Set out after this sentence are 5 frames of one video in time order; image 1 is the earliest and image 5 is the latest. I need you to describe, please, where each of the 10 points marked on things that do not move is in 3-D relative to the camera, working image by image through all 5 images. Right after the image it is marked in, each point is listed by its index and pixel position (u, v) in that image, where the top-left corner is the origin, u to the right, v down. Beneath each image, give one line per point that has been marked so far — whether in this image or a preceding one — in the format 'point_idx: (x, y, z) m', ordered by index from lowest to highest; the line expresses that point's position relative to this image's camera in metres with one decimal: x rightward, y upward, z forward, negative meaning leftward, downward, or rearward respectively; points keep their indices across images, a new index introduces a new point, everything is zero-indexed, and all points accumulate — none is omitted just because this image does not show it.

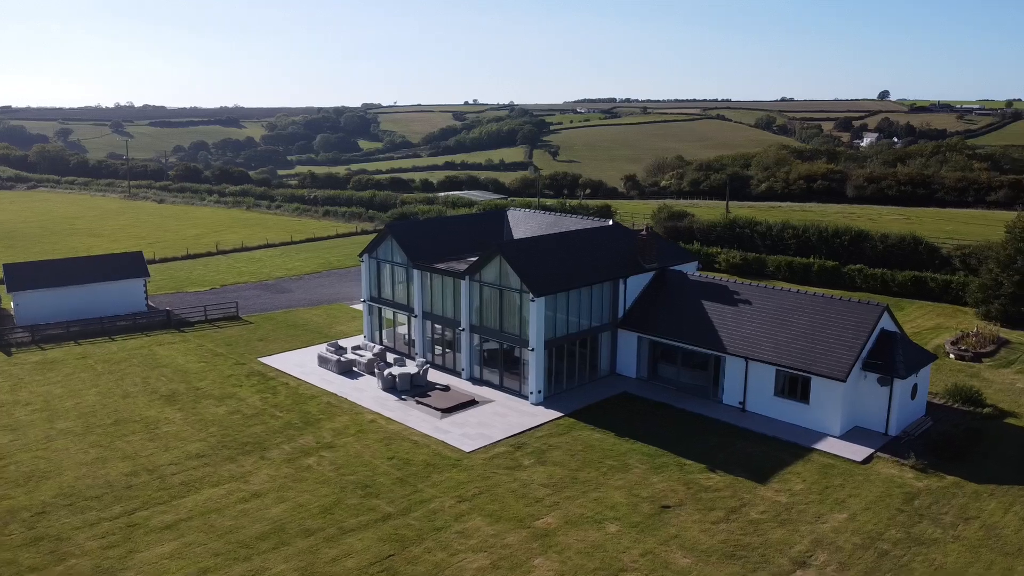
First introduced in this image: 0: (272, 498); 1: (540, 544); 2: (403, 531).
0: (-5.8, -5.2, +19.9) m
1: (+0.7, -5.7, +18.0) m
2: (-2.4, -5.5, +18.5) m
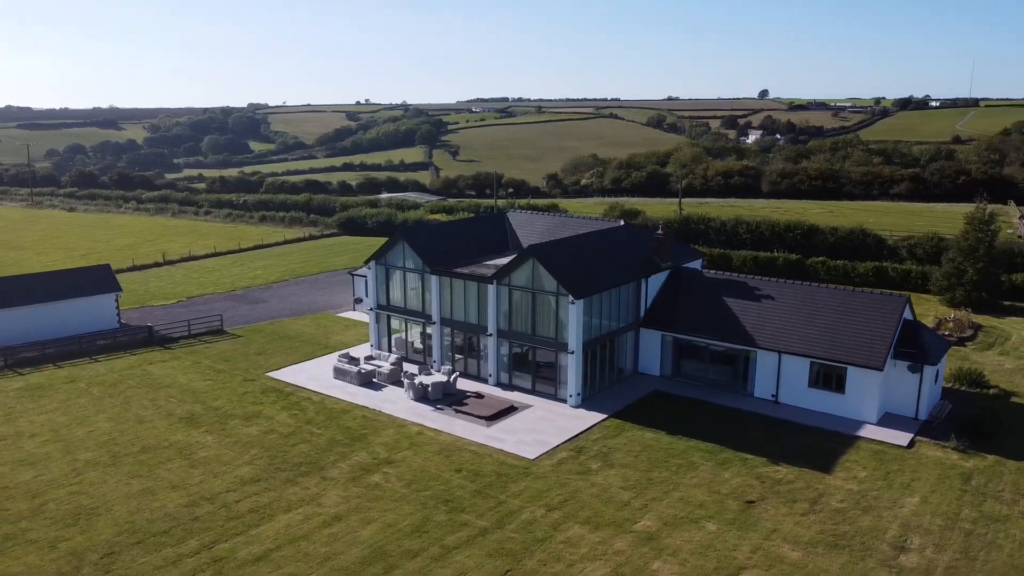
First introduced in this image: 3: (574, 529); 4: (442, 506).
0: (-3.6, -5.4, +19.0) m
1: (+3.1, -5.7, +17.9) m
2: (0.0, -5.7, +18.0) m
3: (+1.5, -5.6, +18.8) m
4: (-1.6, -5.3, +19.7) m
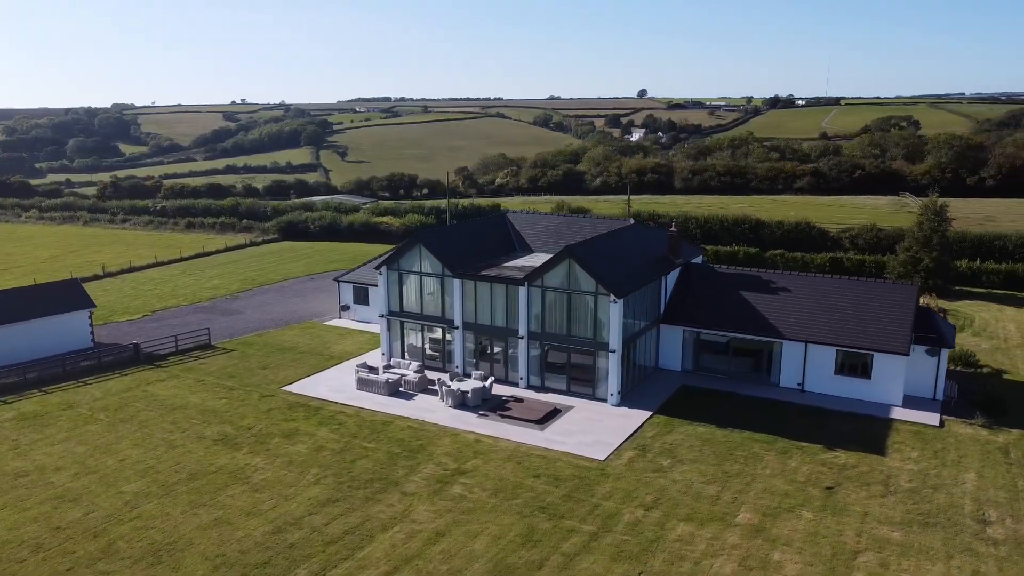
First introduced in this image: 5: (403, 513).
0: (-1.1, -5.6, +18.4) m
1: (+5.7, -5.7, +18.3) m
2: (+2.6, -5.7, +17.9) m
3: (+4.0, -5.5, +18.9) m
4: (+0.7, -5.4, +19.4) m
5: (-2.6, -5.4, +19.3) m
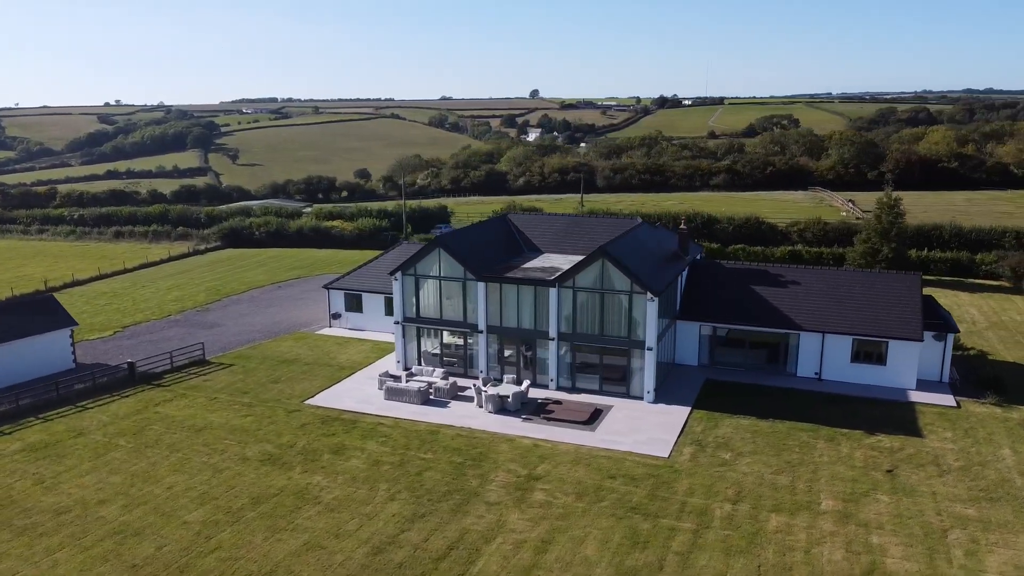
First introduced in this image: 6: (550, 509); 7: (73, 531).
0: (+1.3, -5.6, +18.2) m
1: (+8.0, -5.5, +18.9) m
2: (+5.0, -5.7, +18.1) m
3: (+6.2, -5.4, +19.3) m
4: (+3.0, -5.4, +19.4) m
5: (-0.3, -5.5, +18.9) m
6: (+0.9, -5.3, +19.6) m
7: (-10.0, -5.5, +18.5) m
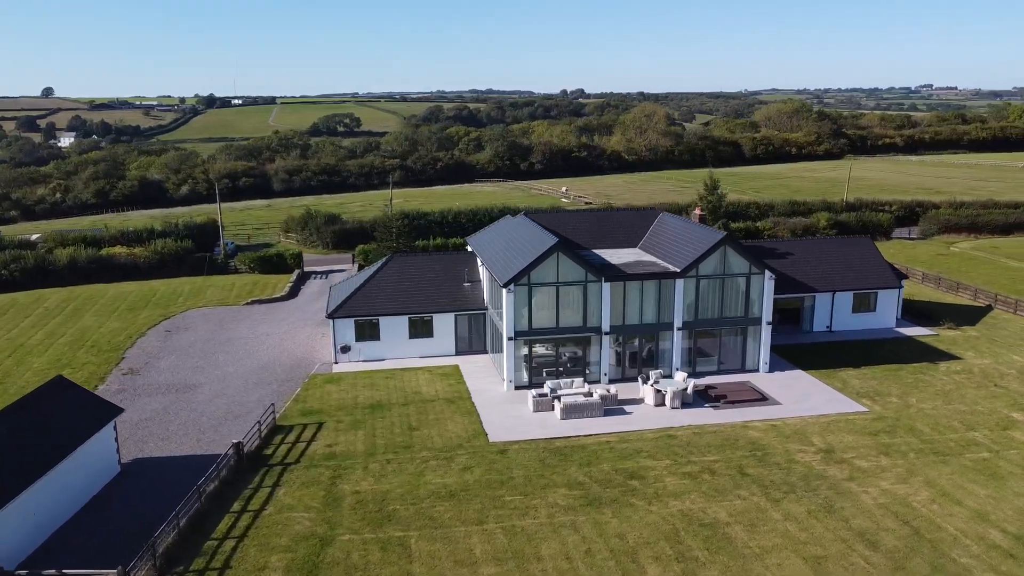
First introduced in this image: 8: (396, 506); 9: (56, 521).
0: (+11.0, -5.0, +20.3) m
1: (+16.3, -4.1, +24.4) m
2: (+14.2, -4.6, +22.2) m
3: (+14.6, -4.3, +23.8) m
4: (+11.8, -4.6, +22.2) m
5: (+9.3, -5.1, +20.1) m
6: (+9.9, -4.8, +21.3) m
7: (+1.3, -6.3, +14.7) m
8: (-2.9, -5.3, +19.7) m
9: (-10.0, -4.9, +19.2) m
